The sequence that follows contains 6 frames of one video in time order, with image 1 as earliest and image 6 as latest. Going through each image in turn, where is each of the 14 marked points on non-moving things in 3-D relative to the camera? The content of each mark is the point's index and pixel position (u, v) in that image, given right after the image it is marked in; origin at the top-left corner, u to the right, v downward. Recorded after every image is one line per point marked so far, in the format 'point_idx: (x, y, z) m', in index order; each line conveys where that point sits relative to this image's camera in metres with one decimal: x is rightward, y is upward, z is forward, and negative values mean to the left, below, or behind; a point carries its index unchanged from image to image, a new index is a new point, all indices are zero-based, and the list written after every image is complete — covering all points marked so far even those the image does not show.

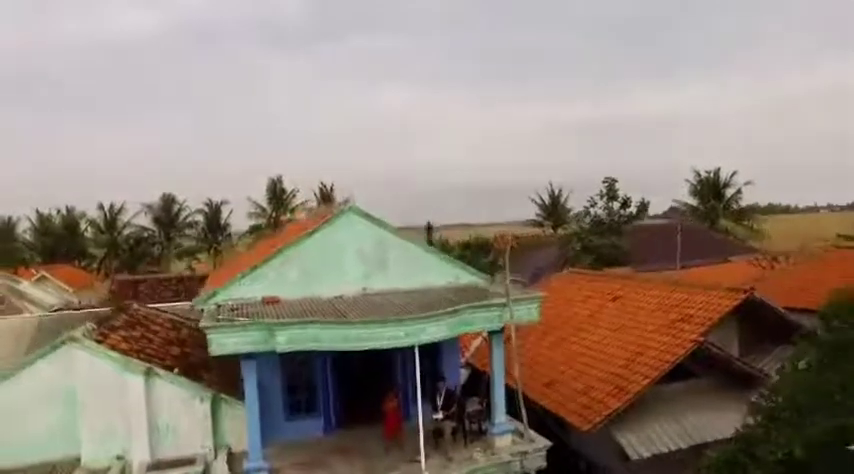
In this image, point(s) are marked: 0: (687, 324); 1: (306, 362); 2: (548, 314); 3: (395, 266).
0: (+3.9, -1.3, +11.2) m
1: (-1.6, -1.7, +10.2) m
2: (+2.4, -1.5, +15.0) m
3: (-0.5, -0.4, +10.9) m
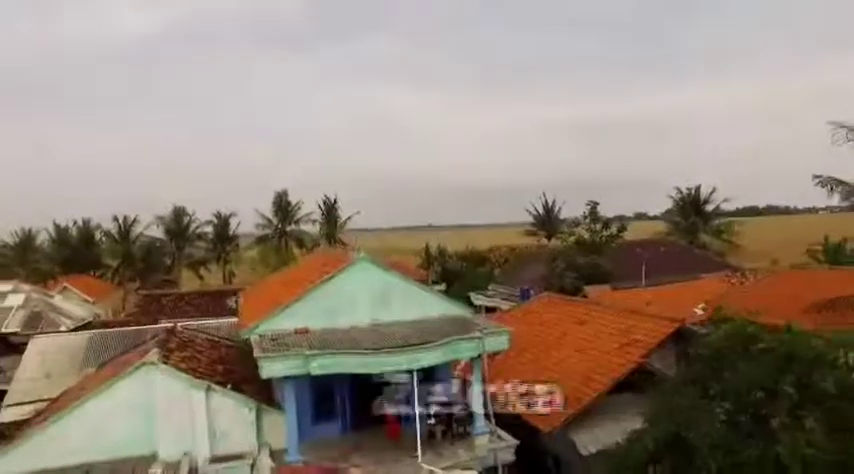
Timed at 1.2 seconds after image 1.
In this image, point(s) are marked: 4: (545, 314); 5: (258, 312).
0: (+3.8, -2.0, +14.0) m
1: (-1.7, -2.5, +12.9) m
2: (+2.4, -2.3, +17.8) m
3: (-0.5, -1.2, +13.7) m
4: (+3.0, -1.9, +18.7) m
5: (-3.5, -1.6, +15.9) m
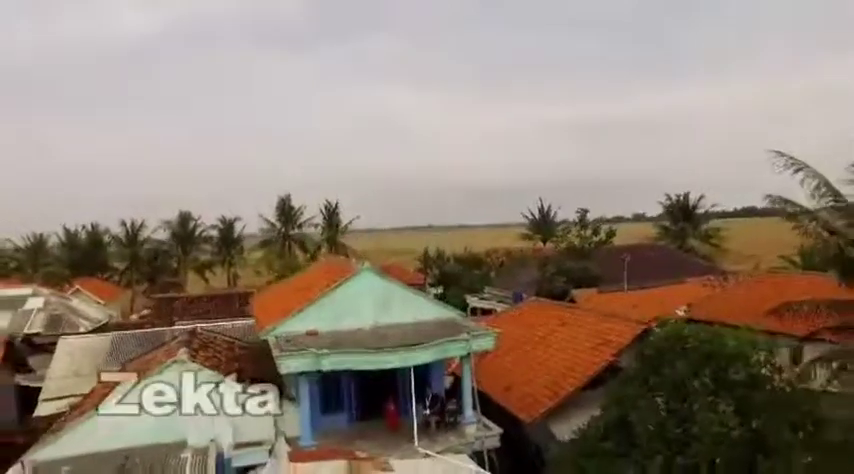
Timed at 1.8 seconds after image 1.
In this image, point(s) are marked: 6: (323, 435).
0: (+3.7, -2.3, +15.7) m
1: (-1.8, -2.7, +14.7) m
2: (+2.3, -2.5, +19.5) m
3: (-0.6, -1.4, +15.4) m
4: (+2.9, -2.2, +20.5) m
5: (-3.5, -1.9, +17.6) m
6: (-2.0, -3.7, +14.2) m
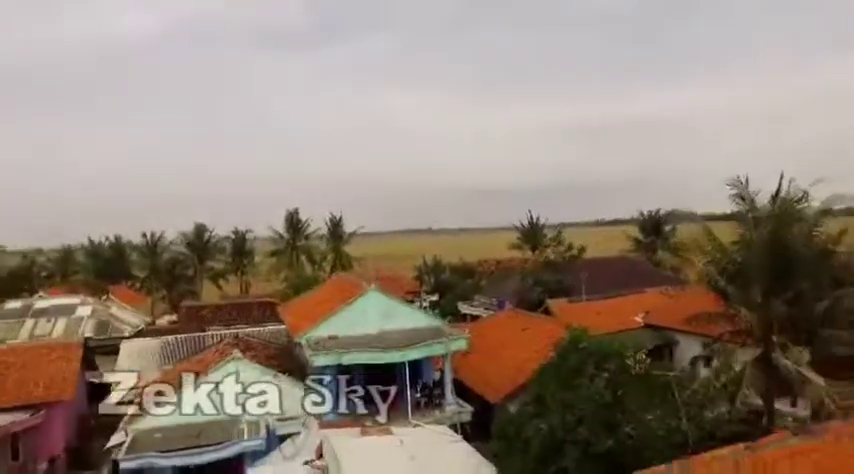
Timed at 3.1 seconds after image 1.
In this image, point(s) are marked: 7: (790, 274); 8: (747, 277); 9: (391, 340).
0: (+3.5, -3.1, +20.7) m
1: (-2.0, -3.5, +19.7) m
2: (+2.0, -3.3, +24.5) m
3: (-0.8, -2.2, +20.4) m
4: (+2.7, -2.9, +25.5) m
5: (-3.8, -2.6, +22.6) m
6: (-2.2, -4.5, +19.3) m
7: (+8.1, -0.9, +16.8) m
8: (+7.3, -1.0, +17.4) m
9: (-1.0, -2.7, +19.4) m
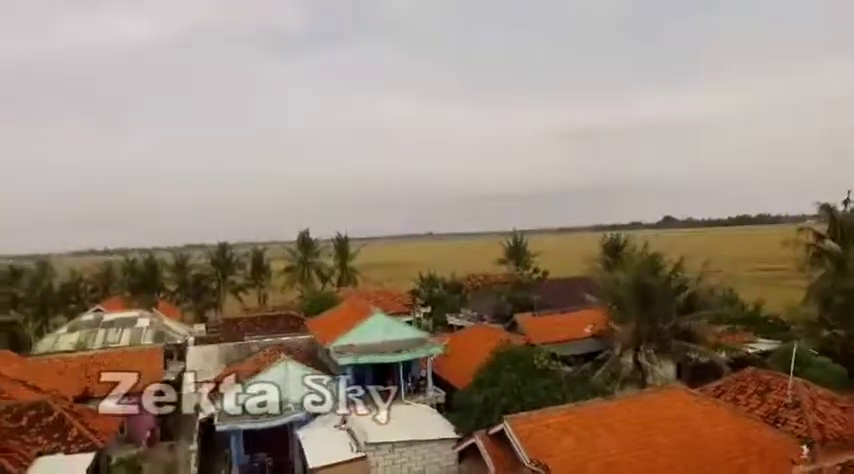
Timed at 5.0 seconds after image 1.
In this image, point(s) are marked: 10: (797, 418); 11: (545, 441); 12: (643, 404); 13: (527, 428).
0: (+3.1, -4.6, +29.6) m
1: (-2.5, -5.0, +28.6) m
2: (+1.6, -4.8, +33.4) m
3: (-1.3, -3.7, +29.3) m
4: (+2.2, -4.5, +34.4) m
5: (-4.2, -4.1, +31.5) m
6: (-2.7, -6.0, +28.1) m
7: (+7.7, -2.4, +25.7) m
8: (+6.9, -2.5, +26.3) m
9: (-1.5, -4.2, +28.3) m
10: (+9.6, -4.7, +19.5) m
11: (+2.7, -4.7, +17.2) m
12: (+5.6, -4.3, +19.3) m
13: (+2.3, -4.5, +17.7) m
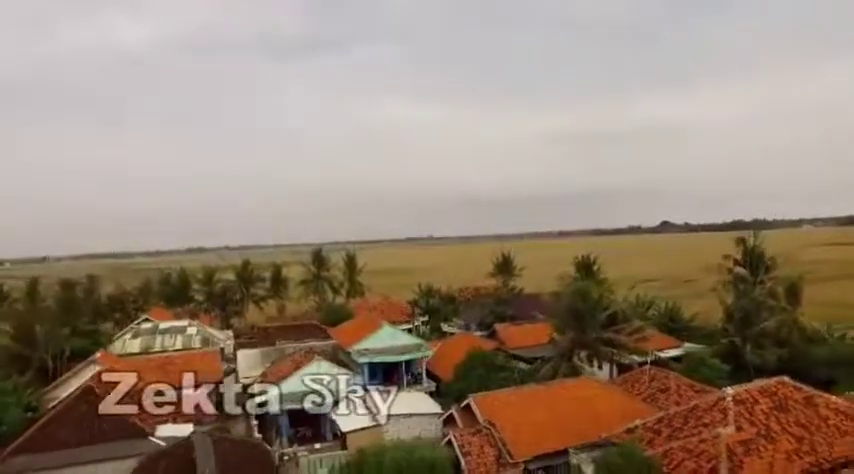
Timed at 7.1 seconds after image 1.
0: (+2.8, -6.2, +39.8) m
1: (-2.7, -6.6, +38.8) m
2: (+1.4, -6.5, +43.6) m
3: (-1.5, -5.4, +39.5) m
4: (+2.0, -6.2, +44.6) m
5: (-4.5, -5.8, +41.7) m
6: (-2.9, -7.7, +38.3) m
7: (+7.4, -4.0, +35.9) m
8: (+6.6, -4.1, +36.5) m
9: (-1.7, -5.9, +38.5) m
10: (+9.4, -6.3, +29.6) m
11: (+2.5, -6.3, +27.4) m
12: (+5.4, -6.0, +29.5) m
13: (+2.1, -6.1, +27.8) m
